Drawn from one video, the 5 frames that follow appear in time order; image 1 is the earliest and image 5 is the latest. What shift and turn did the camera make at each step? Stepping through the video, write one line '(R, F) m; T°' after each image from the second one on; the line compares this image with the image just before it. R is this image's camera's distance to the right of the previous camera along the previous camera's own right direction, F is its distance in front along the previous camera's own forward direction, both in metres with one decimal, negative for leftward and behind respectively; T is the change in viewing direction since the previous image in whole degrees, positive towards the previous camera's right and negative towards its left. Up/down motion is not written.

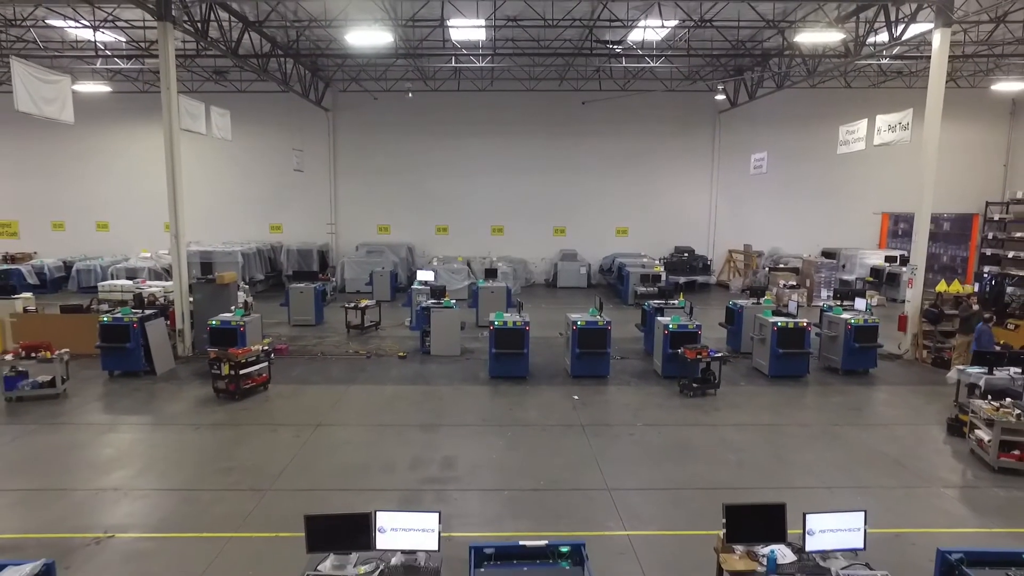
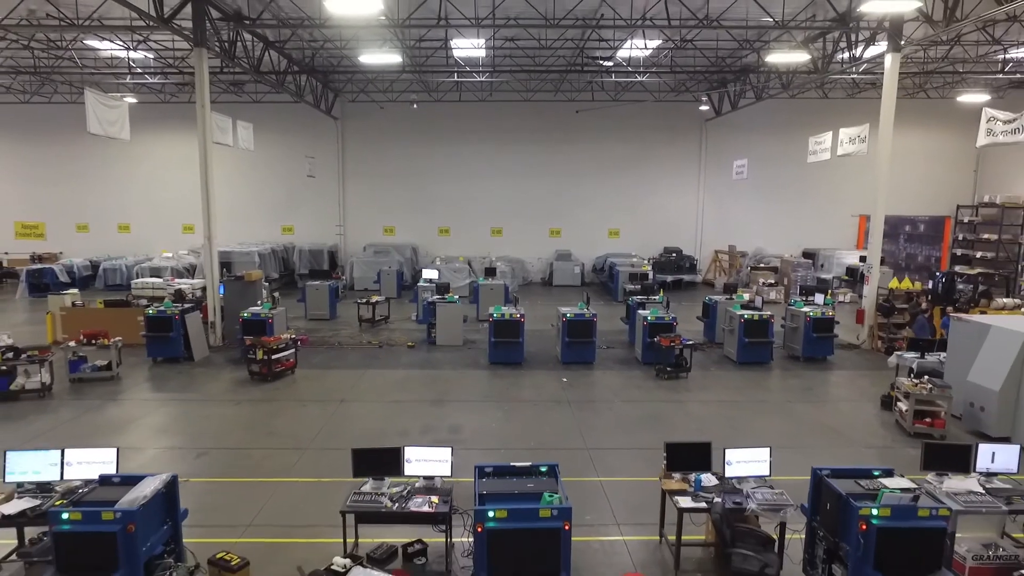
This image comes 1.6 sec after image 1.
(+0.1, -1.3) m; 0°
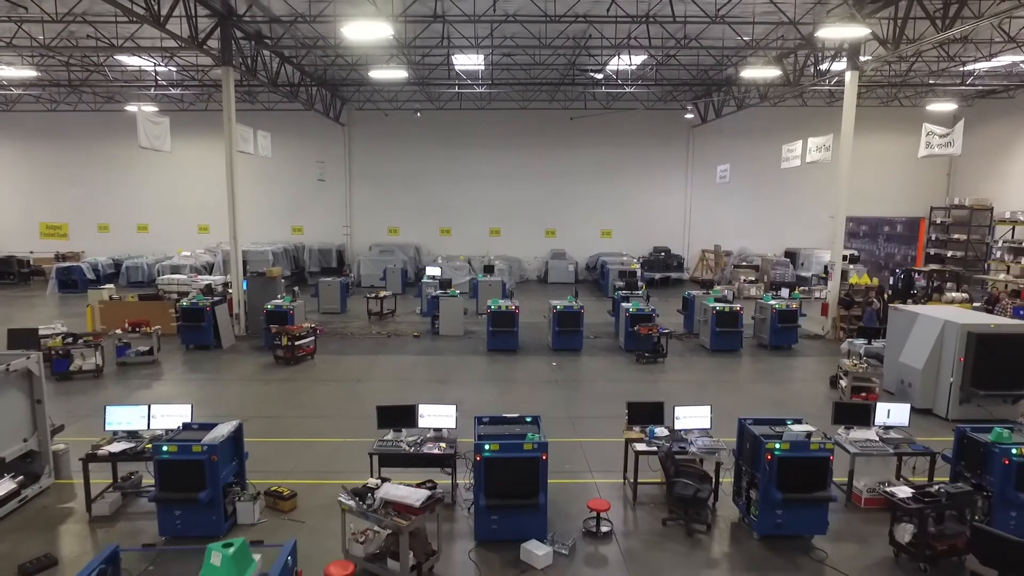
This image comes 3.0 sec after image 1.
(+0.1, -1.3) m; 0°
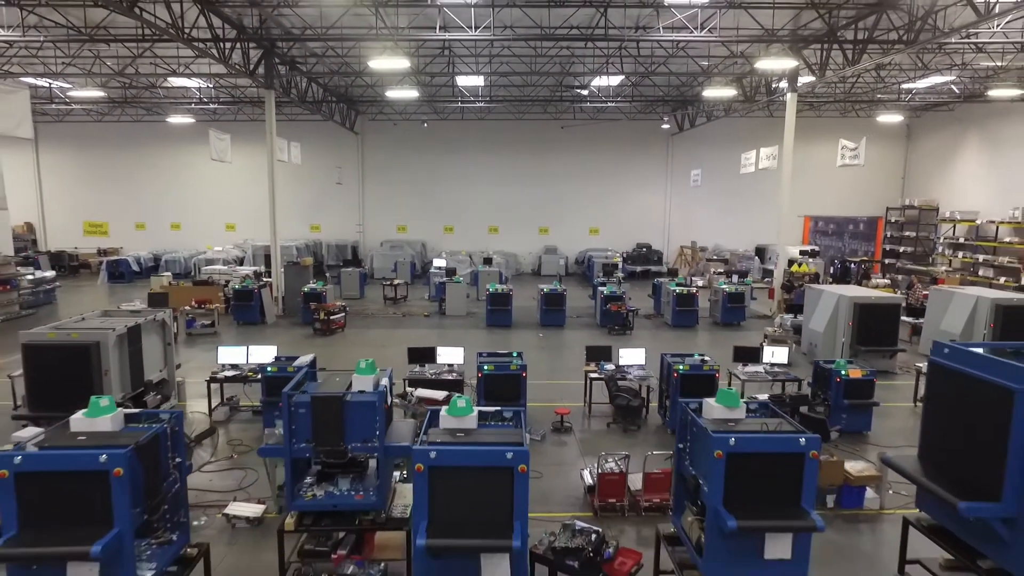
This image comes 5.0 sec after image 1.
(+0.1, -2.5) m; 0°
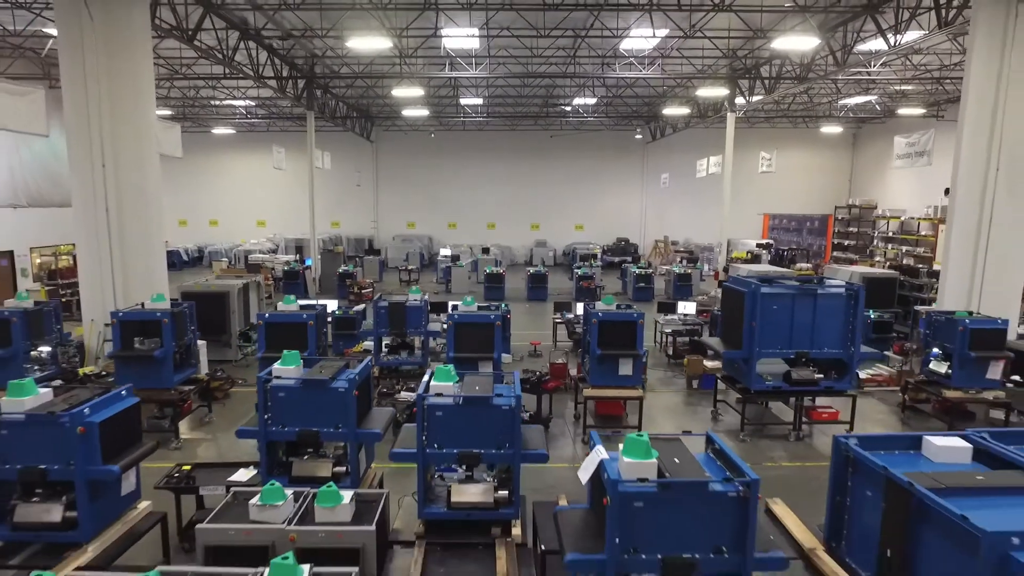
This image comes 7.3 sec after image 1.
(+0.2, -3.7) m; 0°
